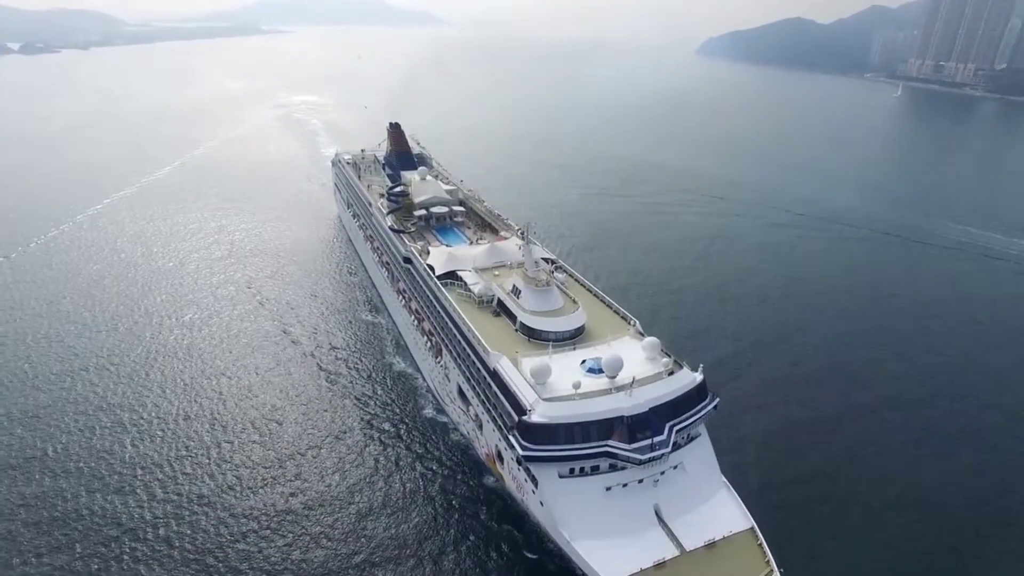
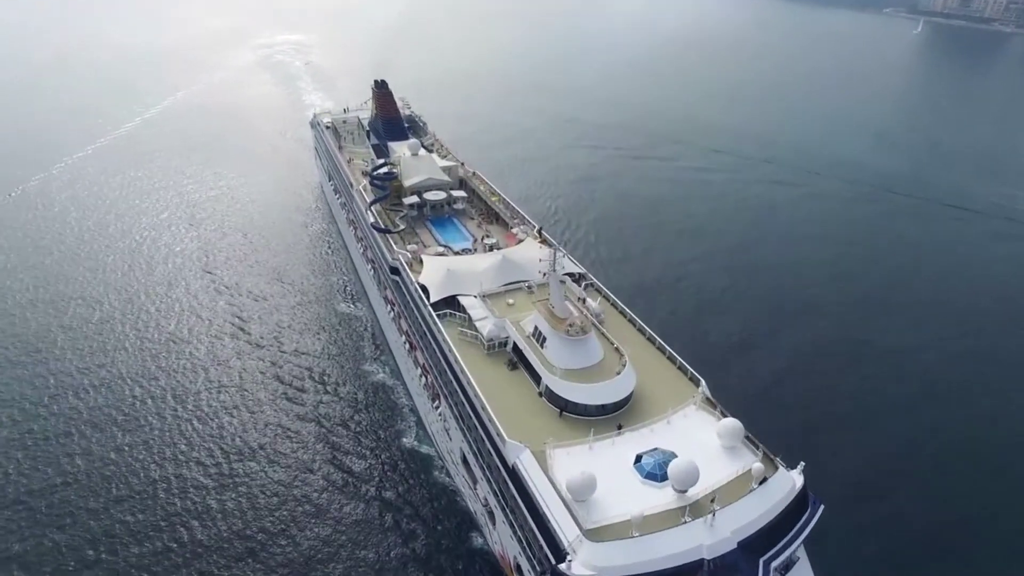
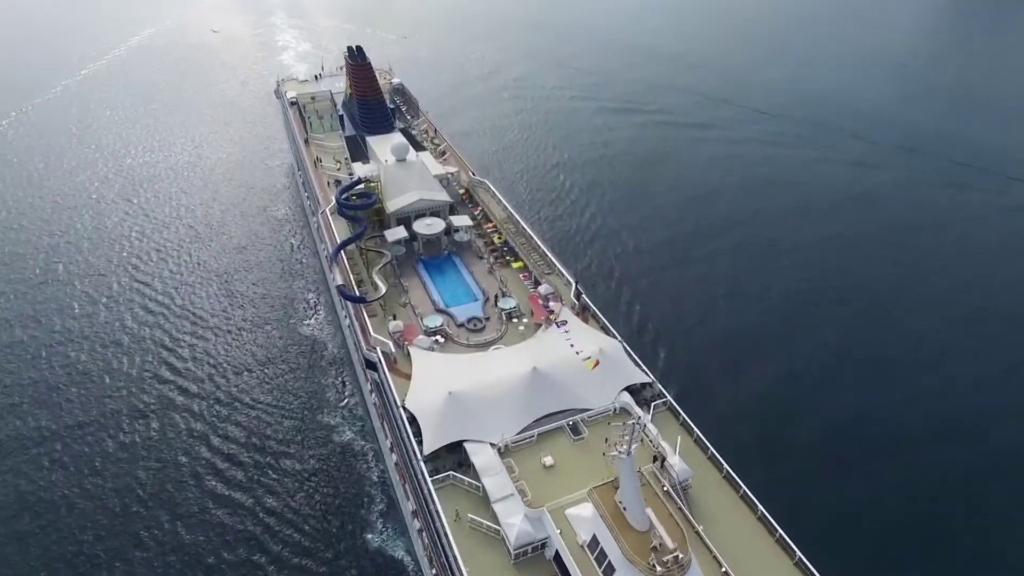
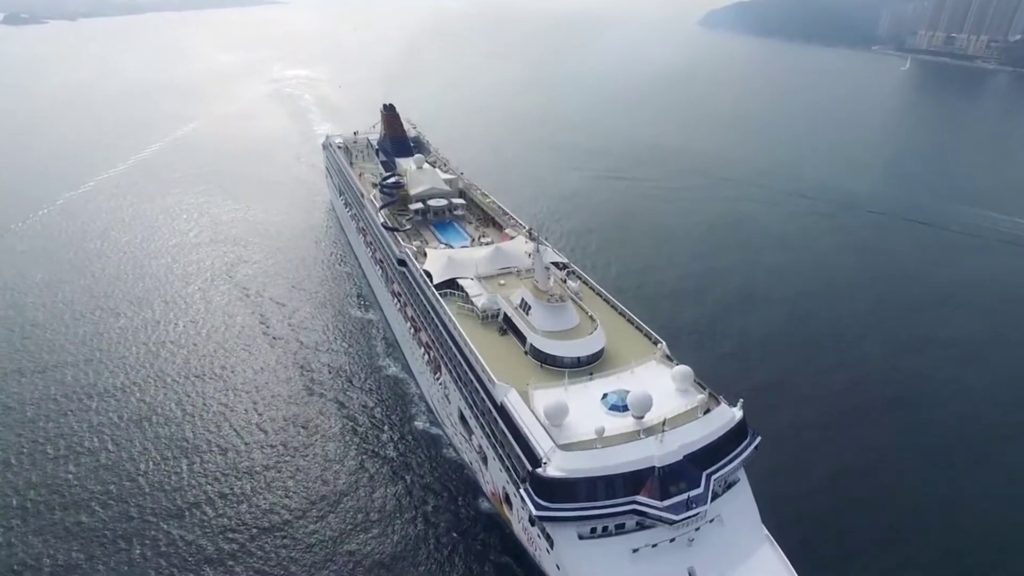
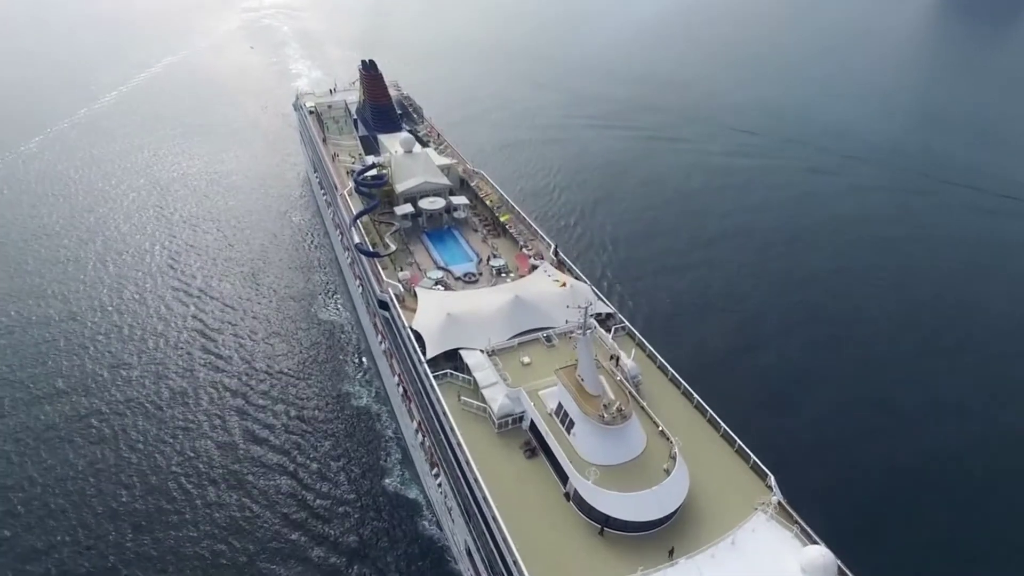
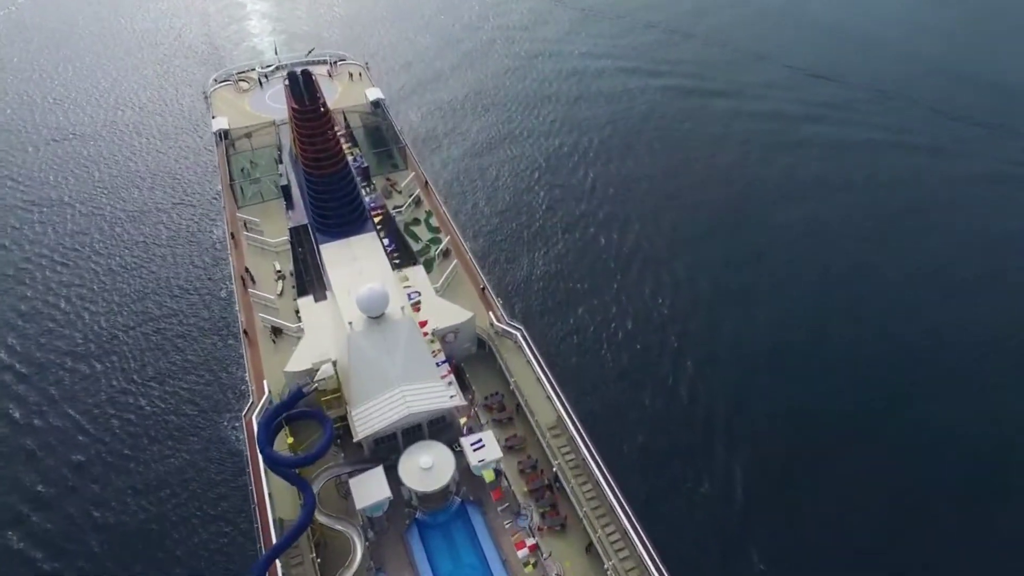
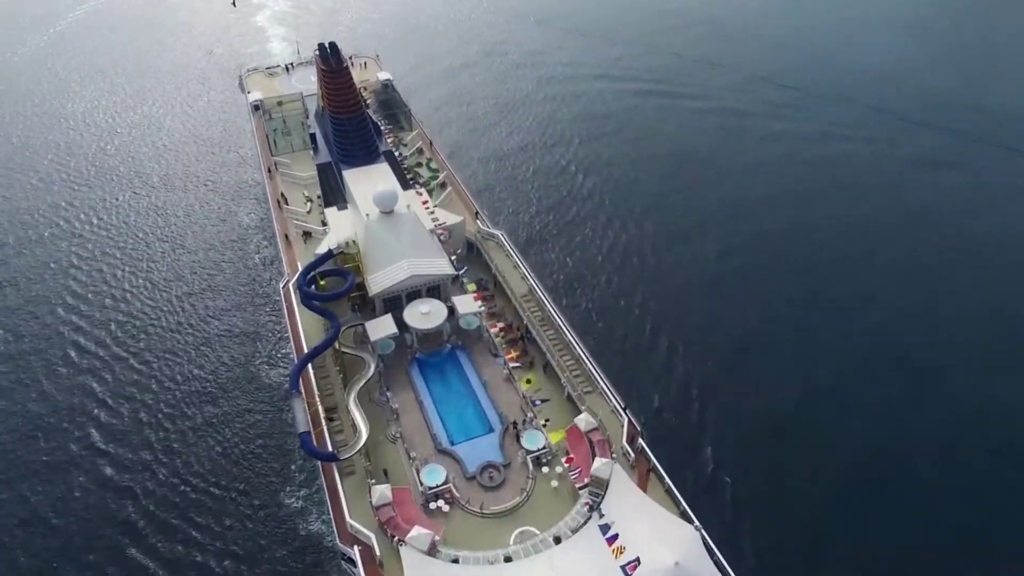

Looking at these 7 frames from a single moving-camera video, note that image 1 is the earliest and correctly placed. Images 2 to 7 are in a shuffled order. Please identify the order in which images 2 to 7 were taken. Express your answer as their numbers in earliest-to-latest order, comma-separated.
4, 2, 5, 3, 7, 6
